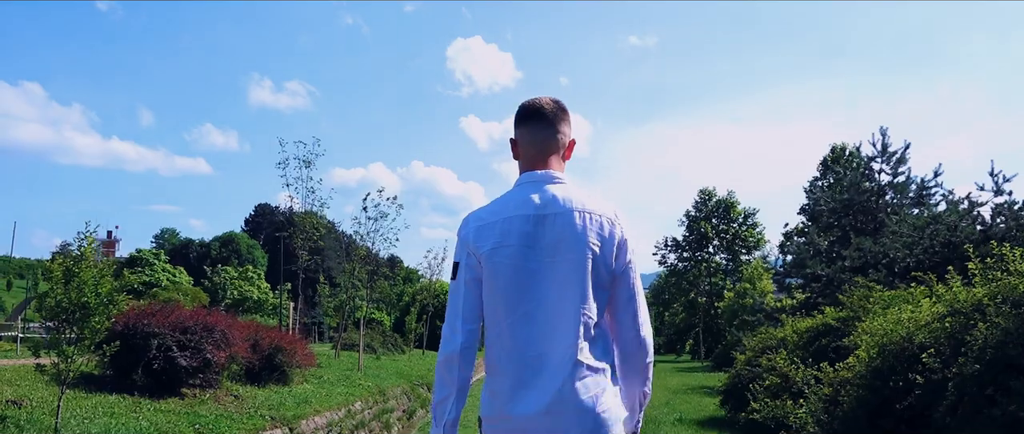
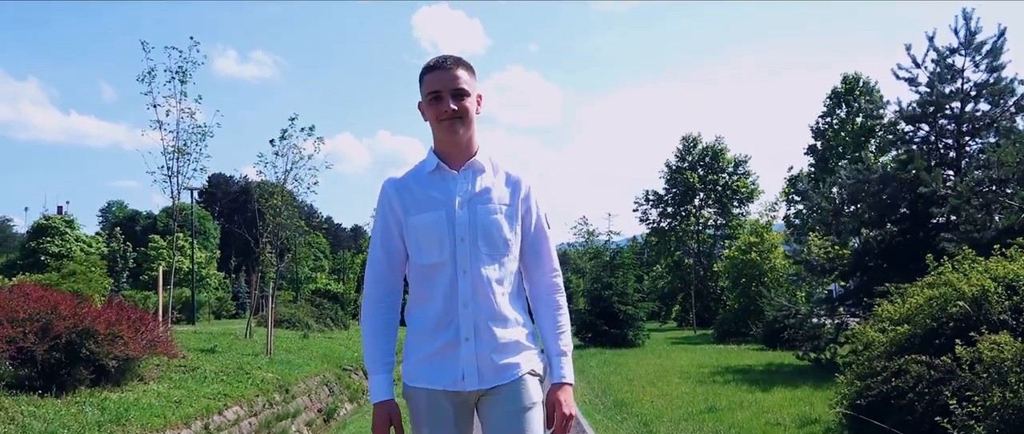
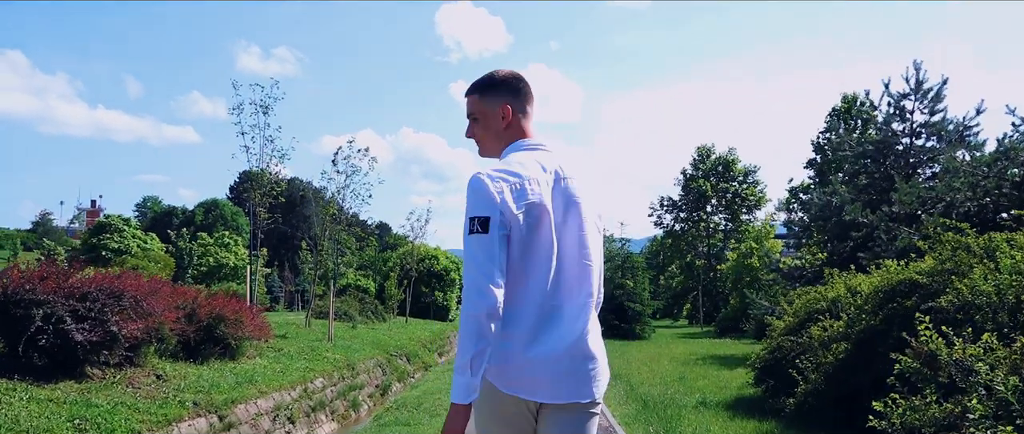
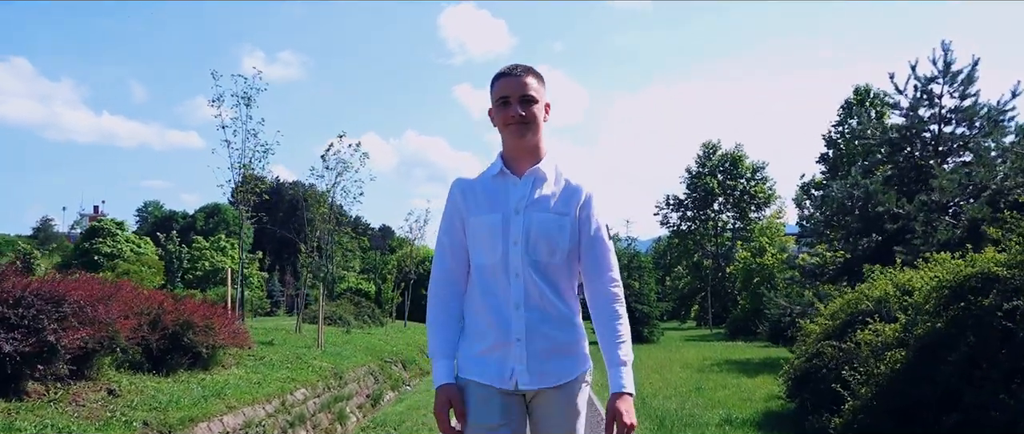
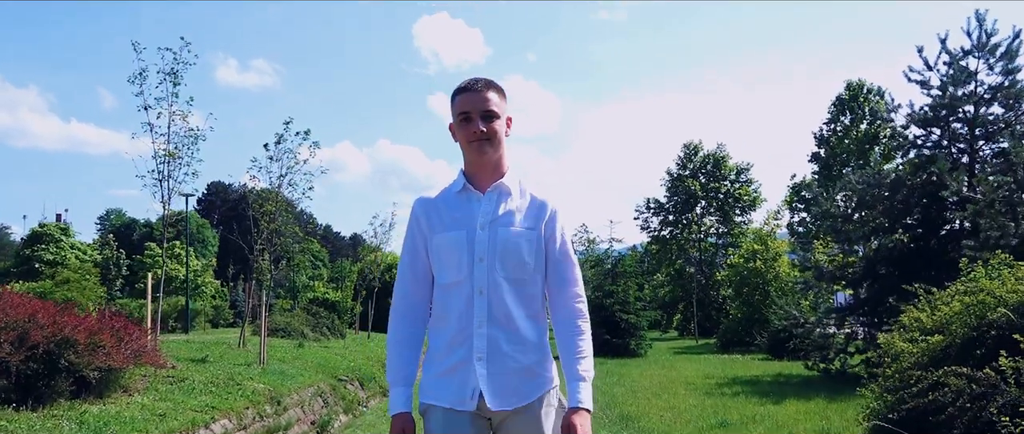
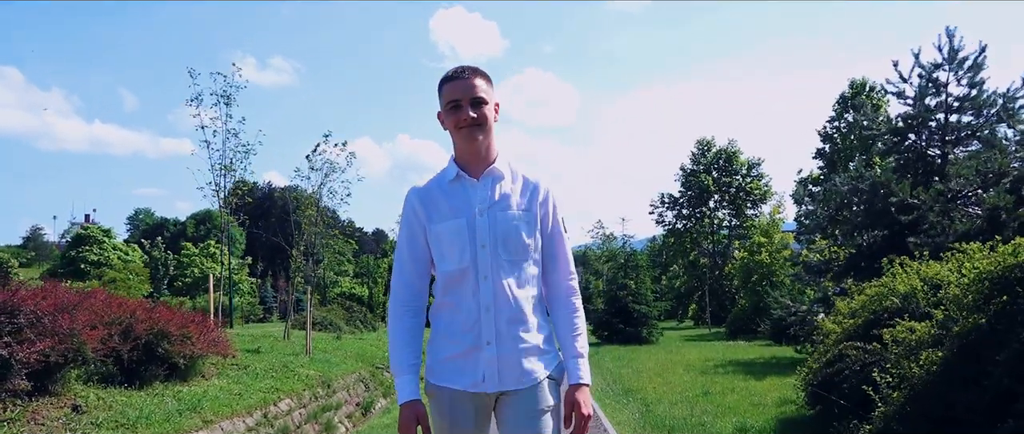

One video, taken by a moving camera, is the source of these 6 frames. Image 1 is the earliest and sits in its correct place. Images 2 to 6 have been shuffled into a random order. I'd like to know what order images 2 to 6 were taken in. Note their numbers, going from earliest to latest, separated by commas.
3, 4, 6, 2, 5
